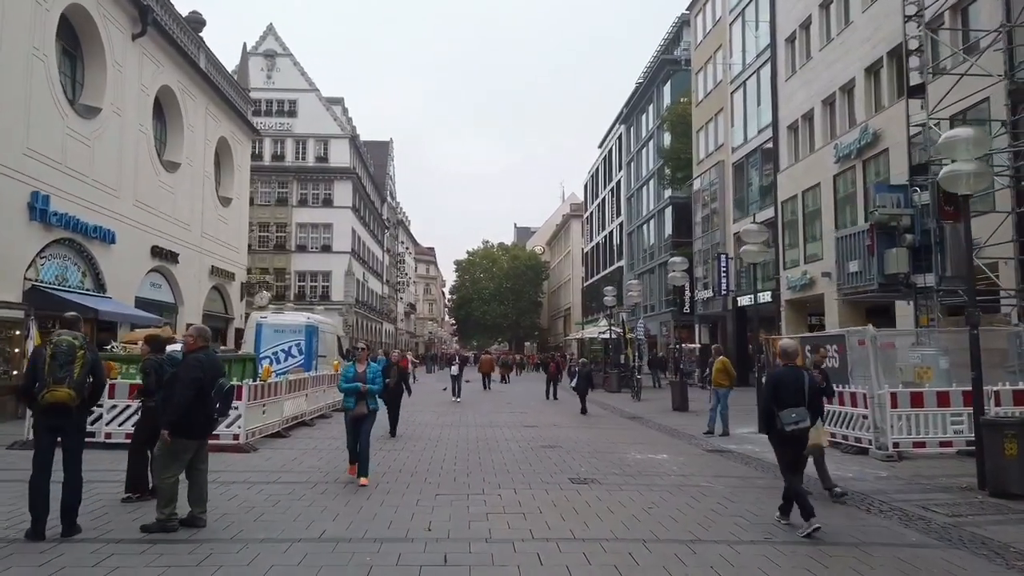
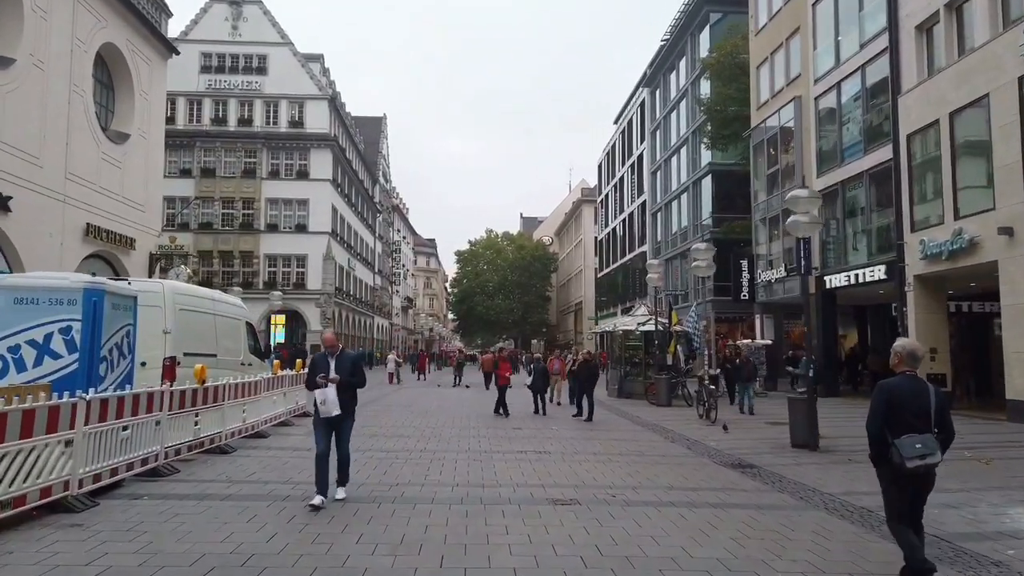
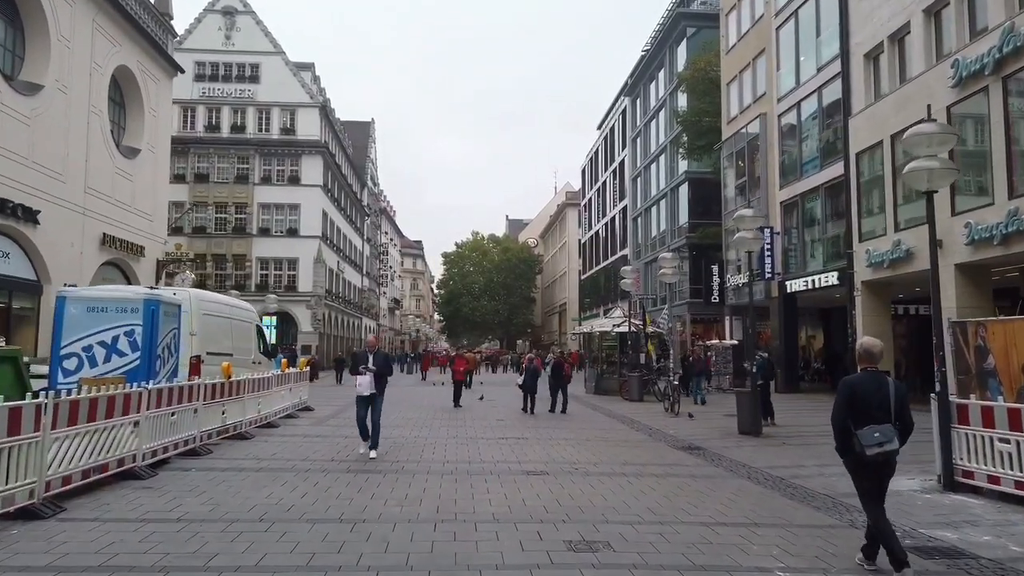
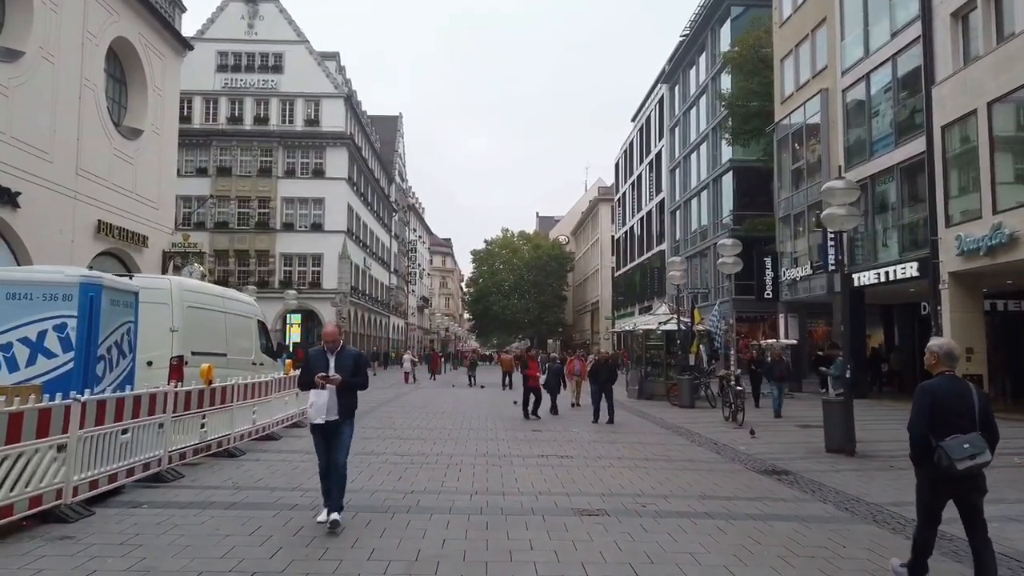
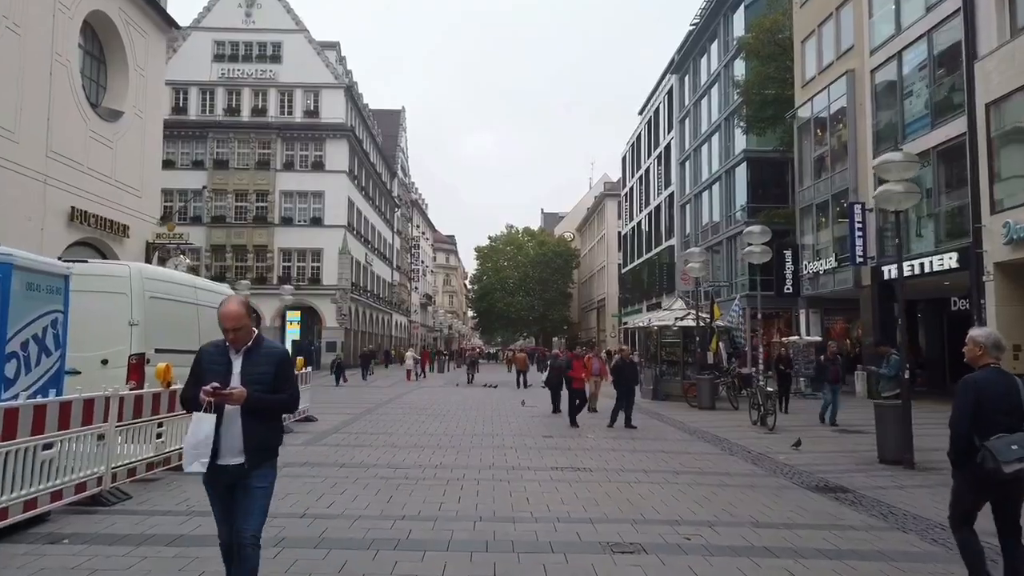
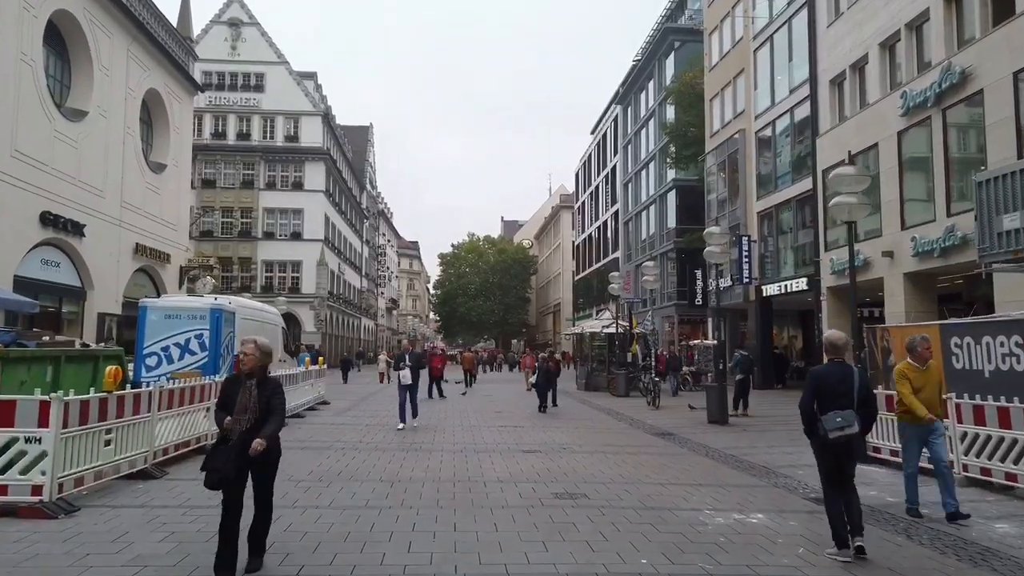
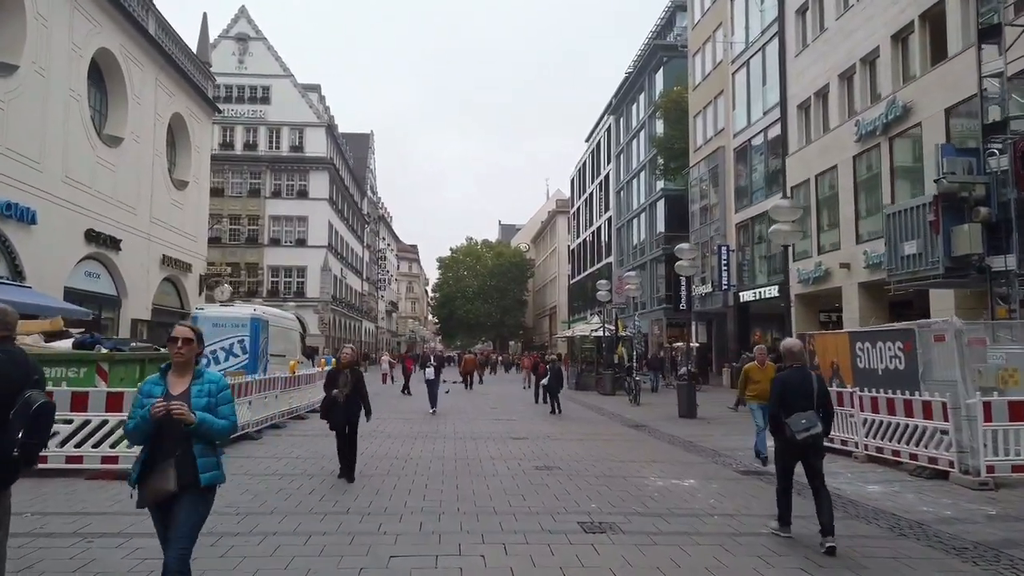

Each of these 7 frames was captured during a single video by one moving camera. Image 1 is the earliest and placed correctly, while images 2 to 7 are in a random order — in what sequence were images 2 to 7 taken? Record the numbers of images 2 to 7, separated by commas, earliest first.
7, 6, 3, 2, 4, 5
